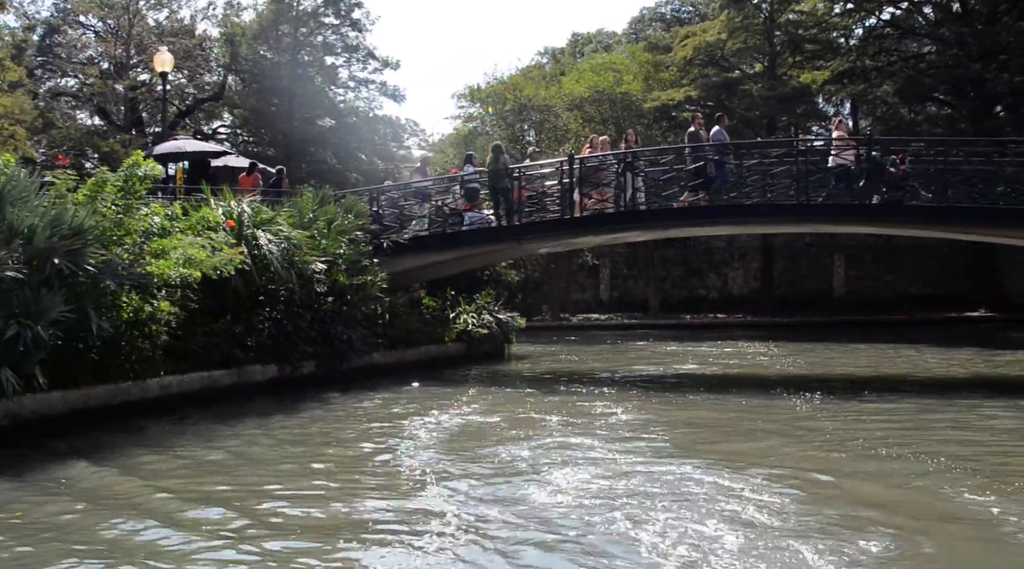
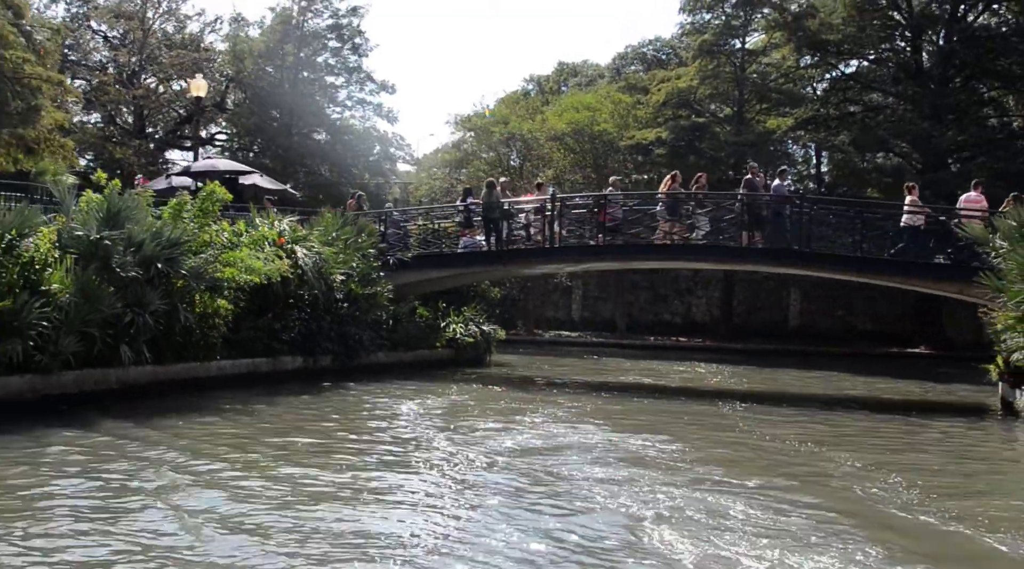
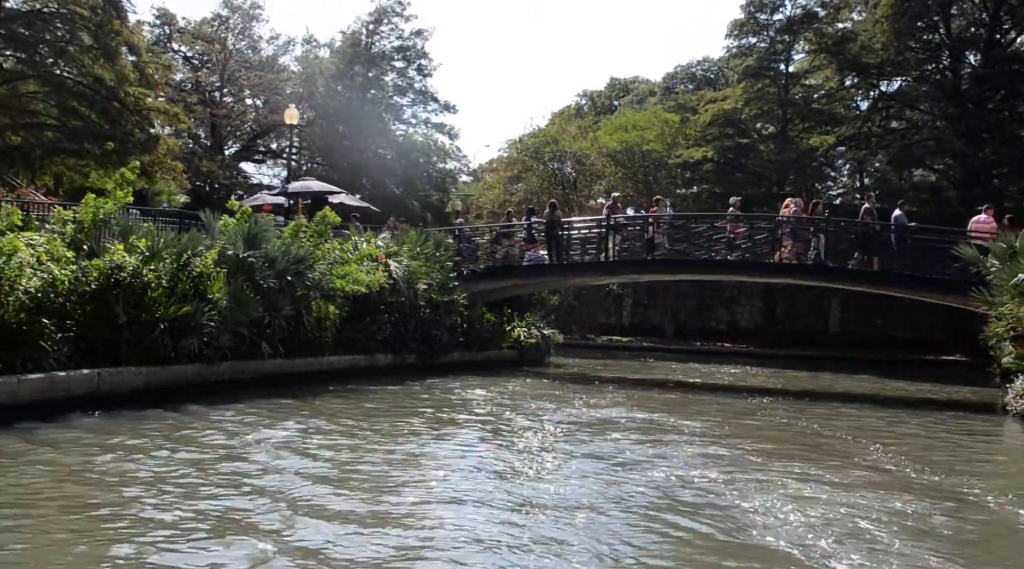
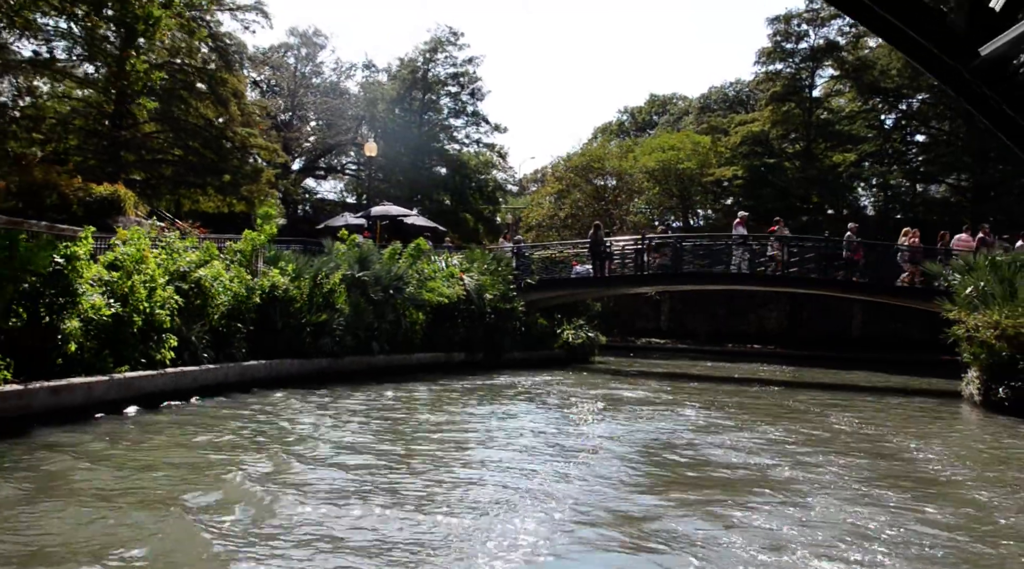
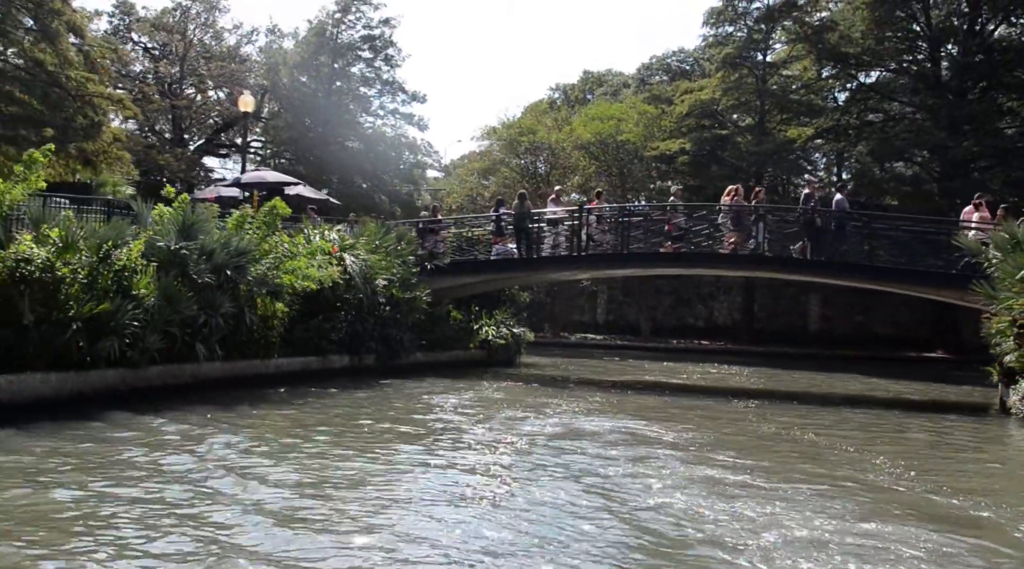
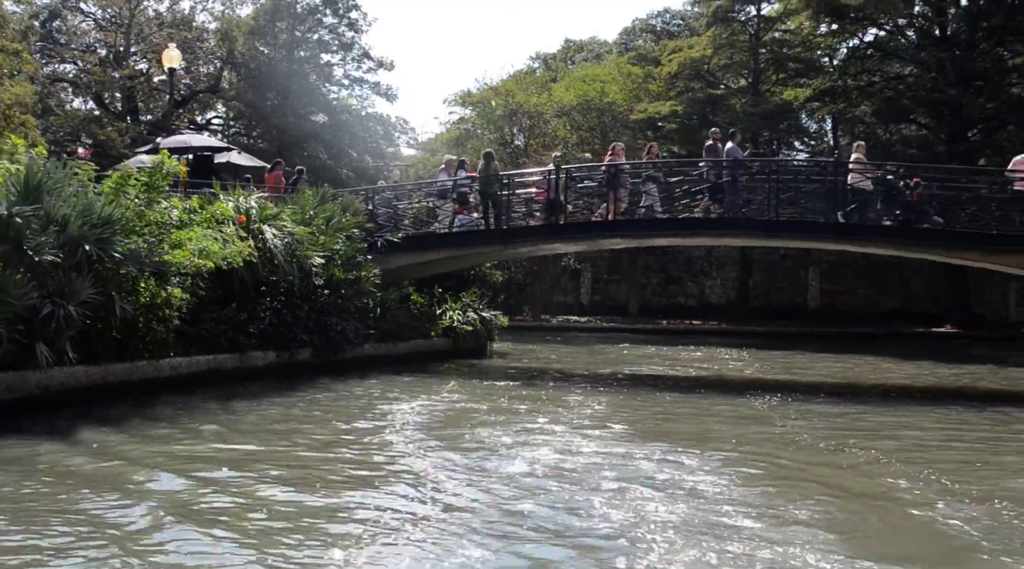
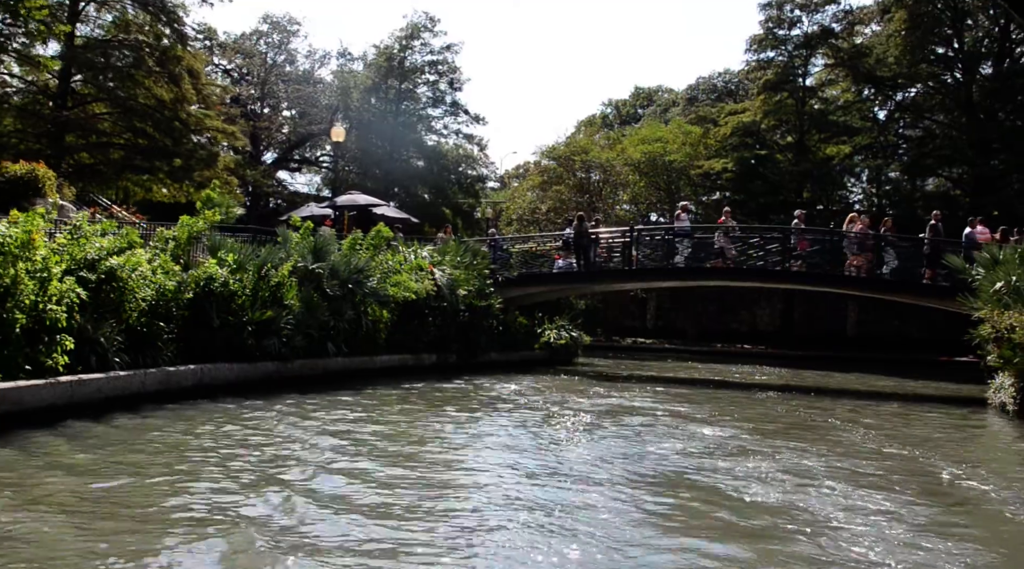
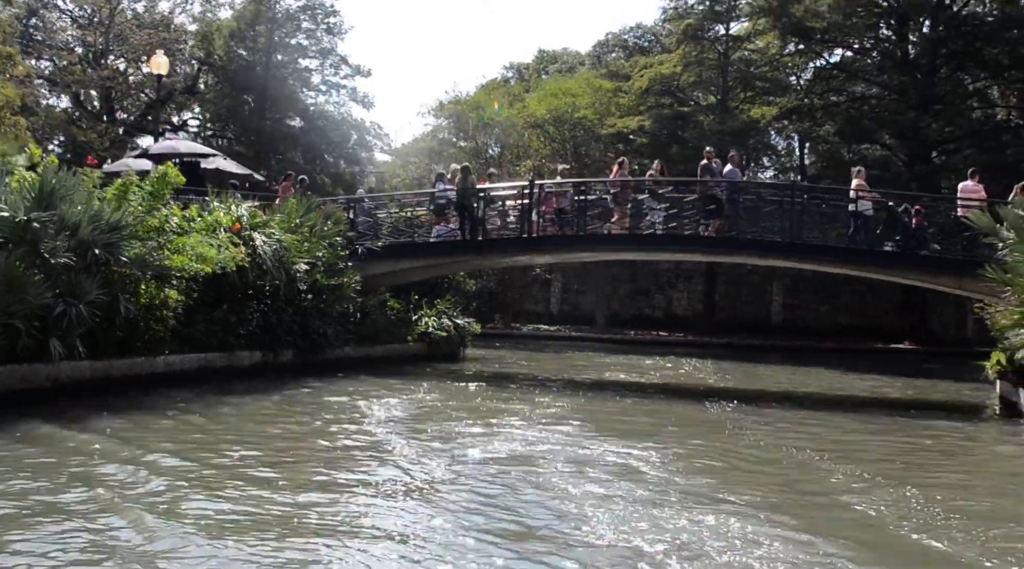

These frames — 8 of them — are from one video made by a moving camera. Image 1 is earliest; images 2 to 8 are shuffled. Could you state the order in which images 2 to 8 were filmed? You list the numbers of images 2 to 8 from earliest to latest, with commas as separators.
6, 8, 2, 5, 3, 7, 4
